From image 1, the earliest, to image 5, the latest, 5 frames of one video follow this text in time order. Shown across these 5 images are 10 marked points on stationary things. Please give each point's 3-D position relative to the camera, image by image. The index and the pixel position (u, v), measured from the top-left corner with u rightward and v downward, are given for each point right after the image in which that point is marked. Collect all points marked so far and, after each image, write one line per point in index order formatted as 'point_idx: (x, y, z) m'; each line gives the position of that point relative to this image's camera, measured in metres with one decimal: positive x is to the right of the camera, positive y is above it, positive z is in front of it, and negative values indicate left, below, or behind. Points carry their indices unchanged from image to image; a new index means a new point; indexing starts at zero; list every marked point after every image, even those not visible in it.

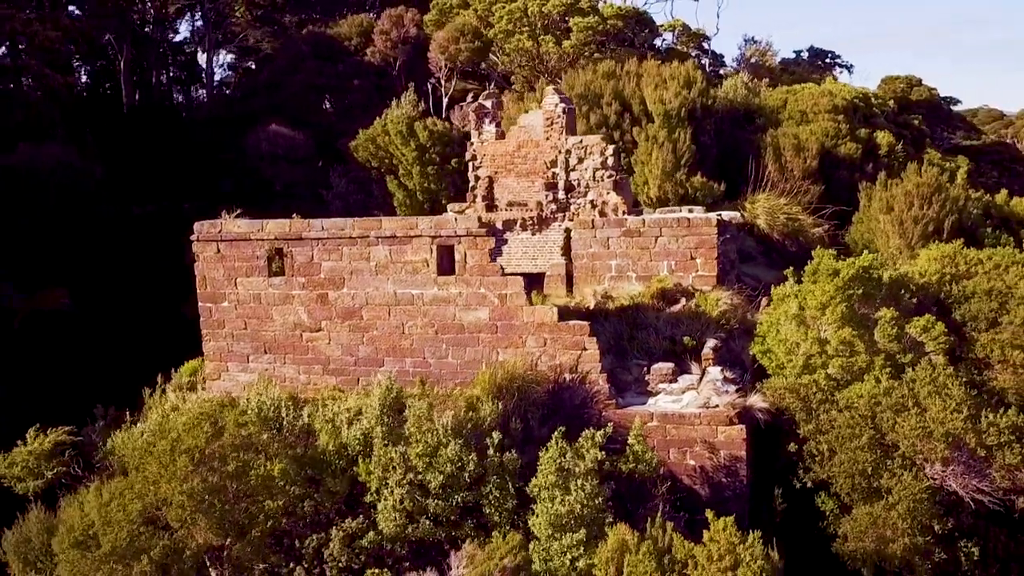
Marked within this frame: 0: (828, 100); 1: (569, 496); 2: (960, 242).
0: (+6.1, +3.6, +16.8) m
1: (+0.5, -1.7, +7.1) m
2: (+5.7, +0.6, +11.3) m
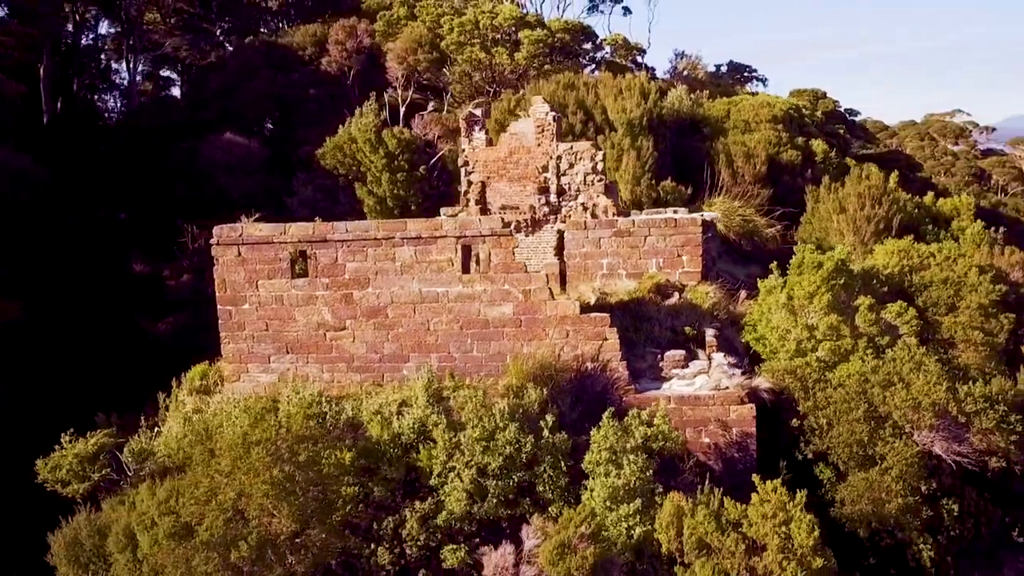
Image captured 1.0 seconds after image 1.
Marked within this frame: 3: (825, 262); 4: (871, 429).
0: (+5.3, +3.7, +18.1) m
1: (+1.0, -1.6, +7.7) m
2: (+5.7, +0.7, +12.5) m
3: (+3.8, +0.3, +10.6) m
4: (+3.7, -1.5, +9.2) m
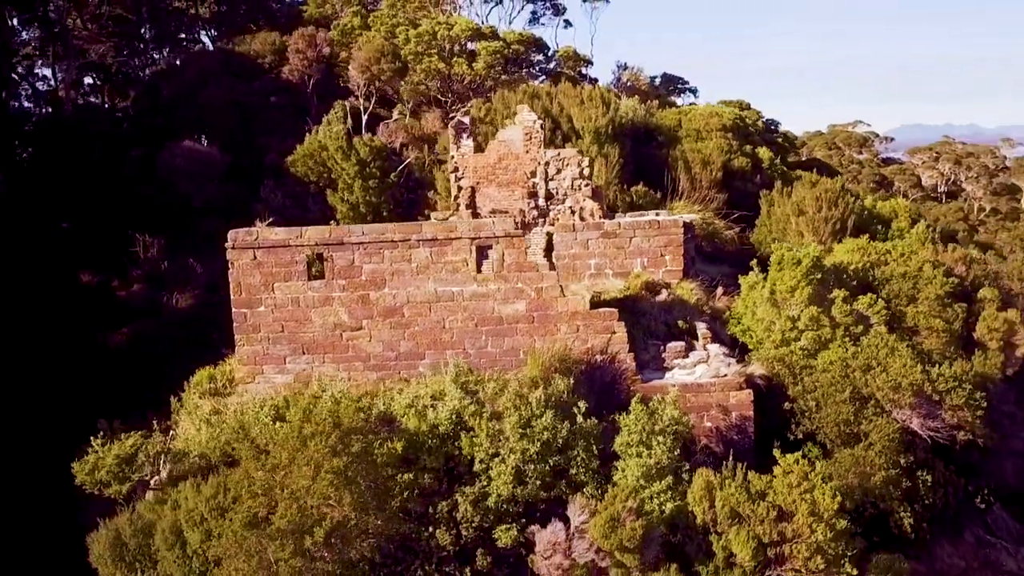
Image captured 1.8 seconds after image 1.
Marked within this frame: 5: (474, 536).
0: (+4.5, +3.7, +19.2) m
1: (+1.3, -1.5, +8.3) m
2: (+5.5, +0.8, +13.6) m
3: (+3.8, +0.4, +11.5) m
4: (+3.9, -1.4, +10.1) m
5: (-0.3, -2.2, +7.9) m
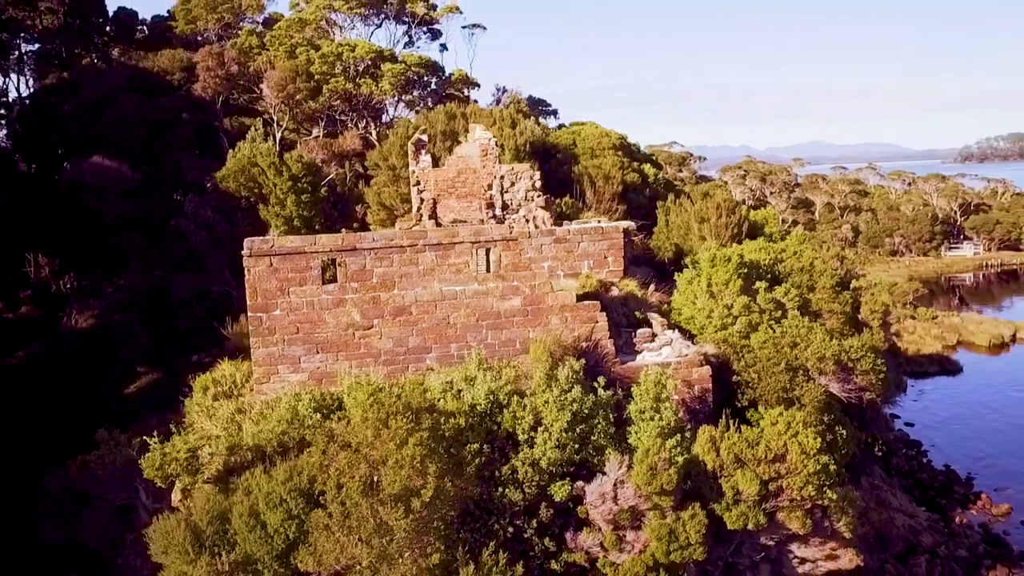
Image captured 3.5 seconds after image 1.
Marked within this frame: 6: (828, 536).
0: (+2.3, +3.6, +21.3) m
1: (+1.7, -1.4, +9.9) m
2: (+4.5, +0.9, +16.0) m
3: (+3.3, +0.5, +13.6) m
4: (+3.8, -1.2, +12.2) m
5: (+0.2, -2.1, +9.2) m
6: (+3.7, -2.9, +10.2) m
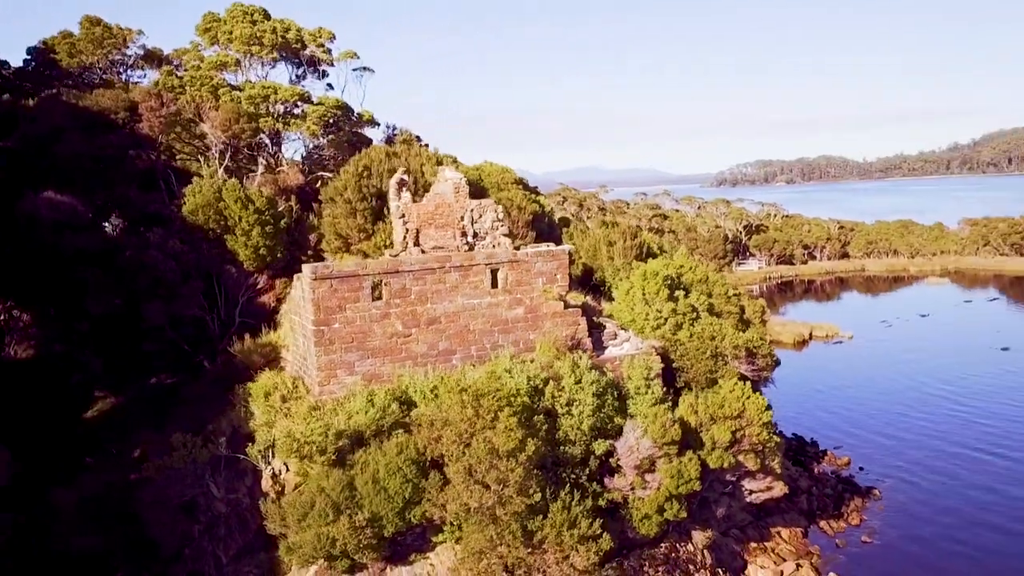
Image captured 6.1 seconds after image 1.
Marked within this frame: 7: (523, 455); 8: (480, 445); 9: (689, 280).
0: (-0.2, +3.2, +24.5) m
1: (+2.1, -1.5, +13.2) m
2: (+3.3, +0.7, +19.9) m
3: (+2.8, +0.3, +17.2) m
4: (+3.6, -1.3, +15.9) m
5: (+0.9, -2.2, +12.1) m
6: (+4.0, -2.9, +13.9) m
7: (0.0, -2.1, +10.9) m
8: (-0.5, -1.9, +10.8) m
9: (+3.6, +0.1, +18.5) m
